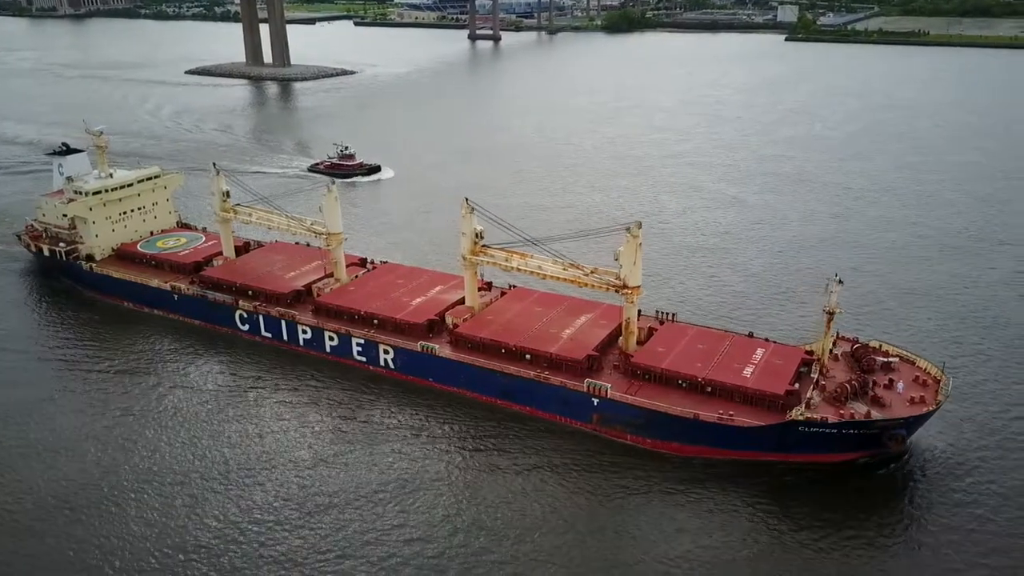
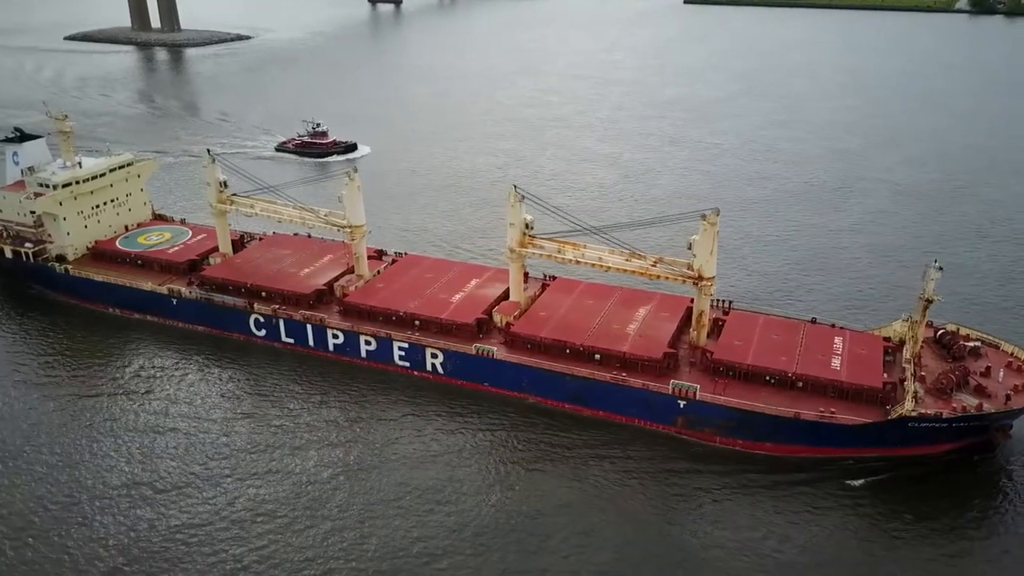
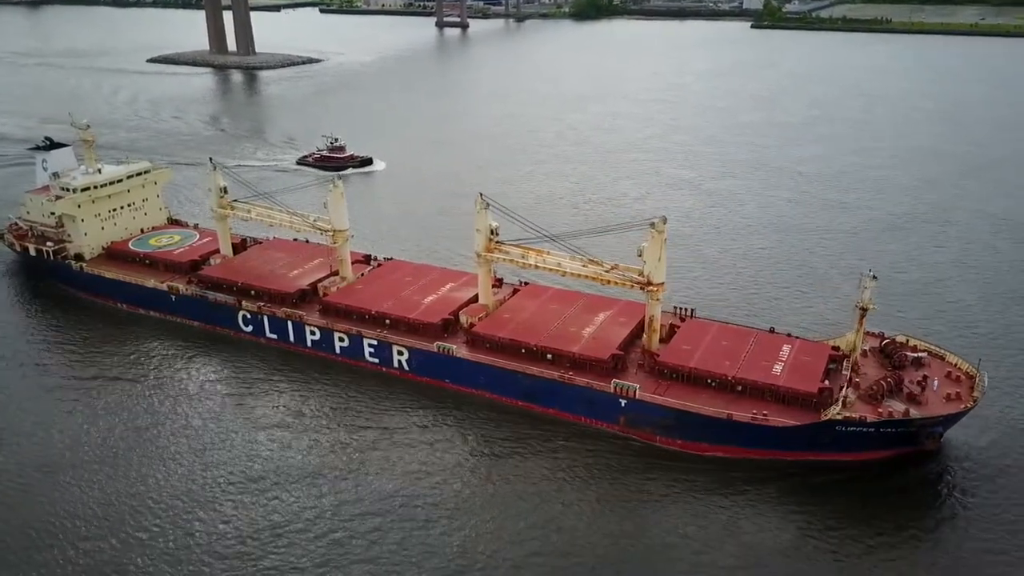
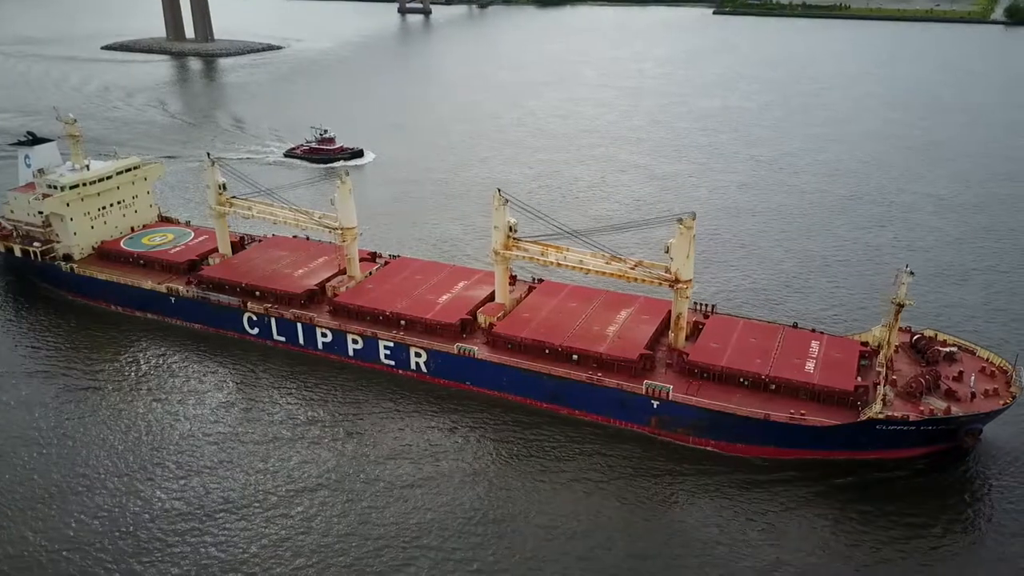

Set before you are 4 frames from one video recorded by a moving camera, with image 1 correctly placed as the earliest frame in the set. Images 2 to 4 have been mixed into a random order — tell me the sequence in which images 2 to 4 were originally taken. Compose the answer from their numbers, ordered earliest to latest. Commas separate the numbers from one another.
3, 4, 2
